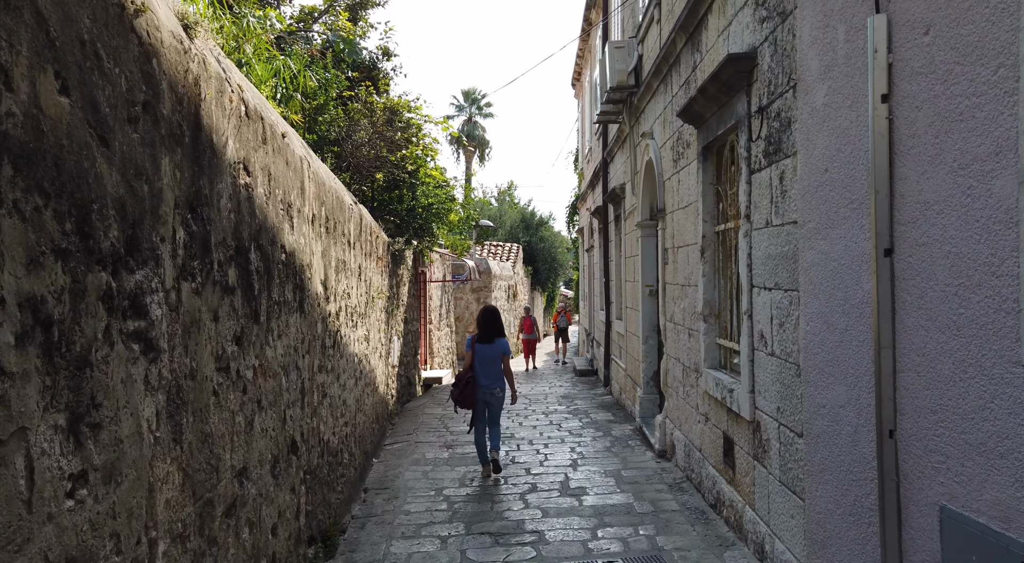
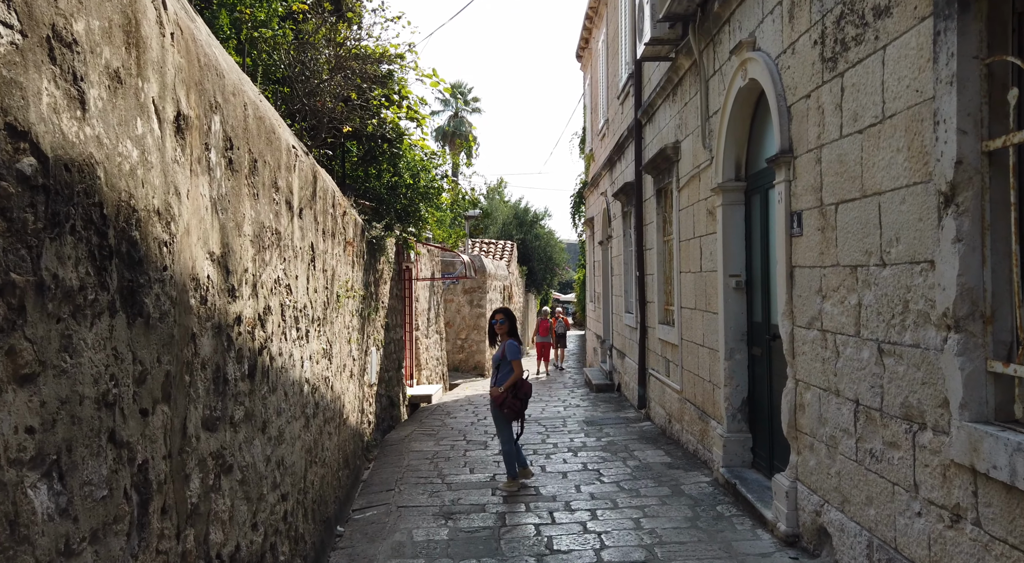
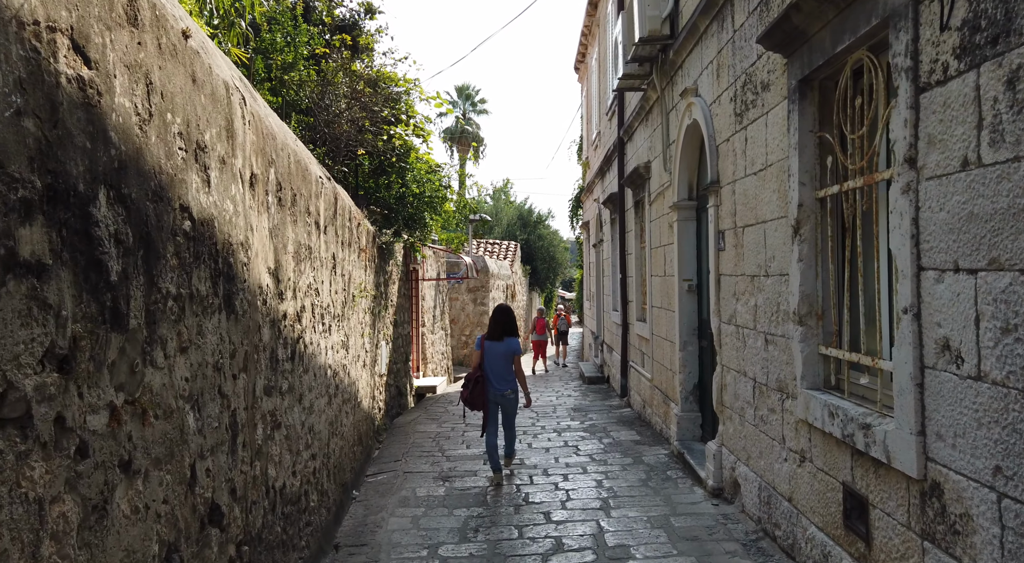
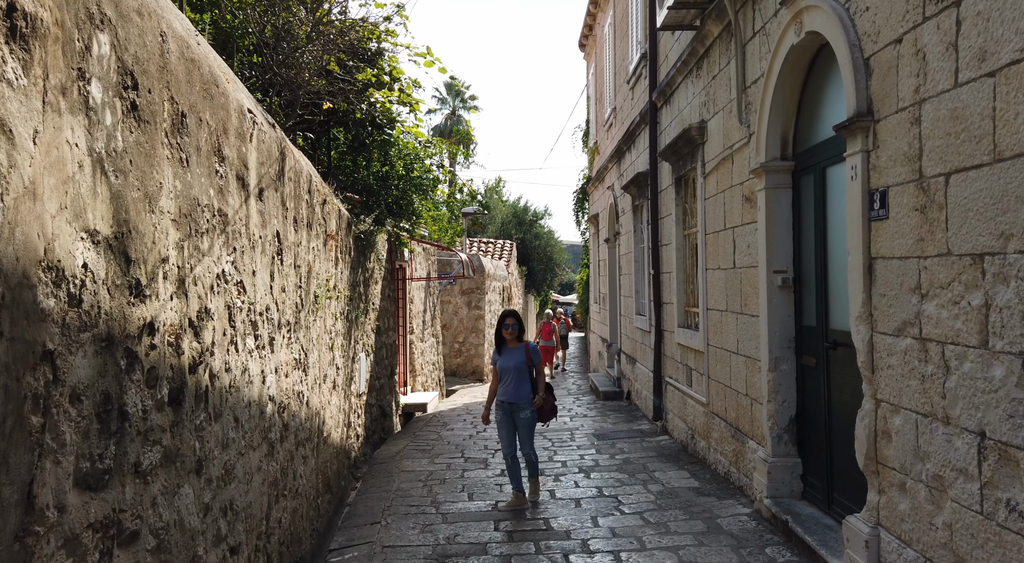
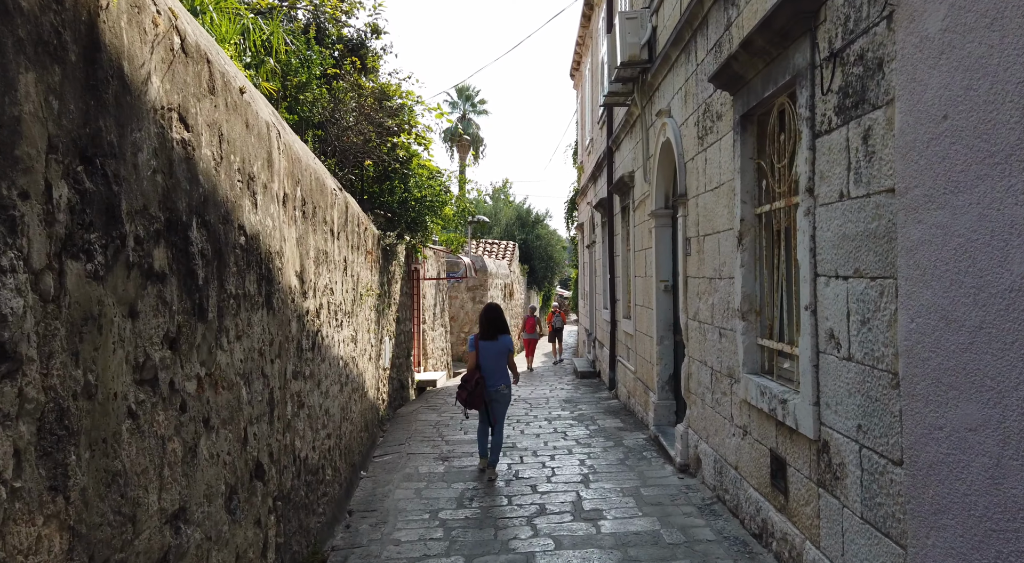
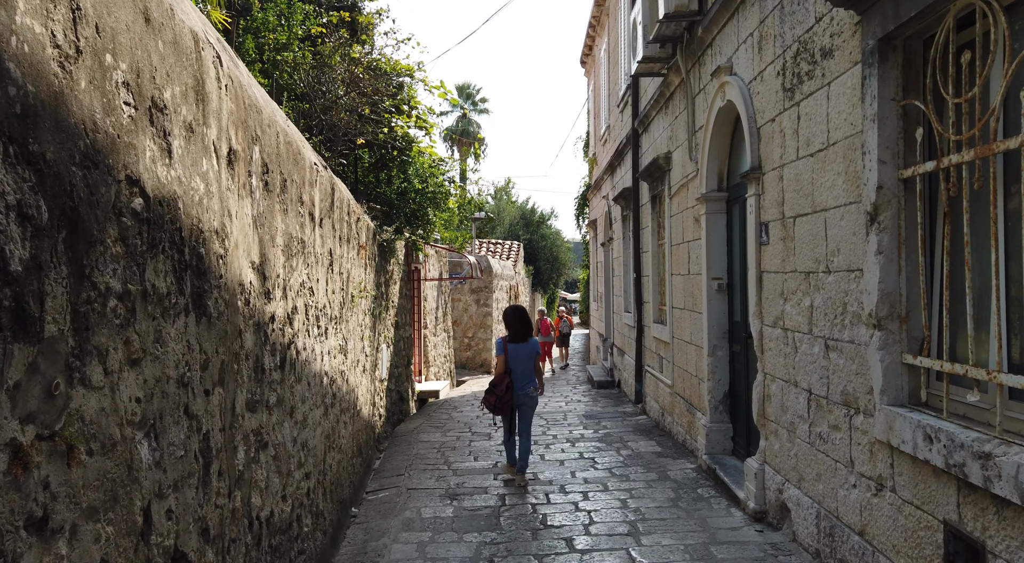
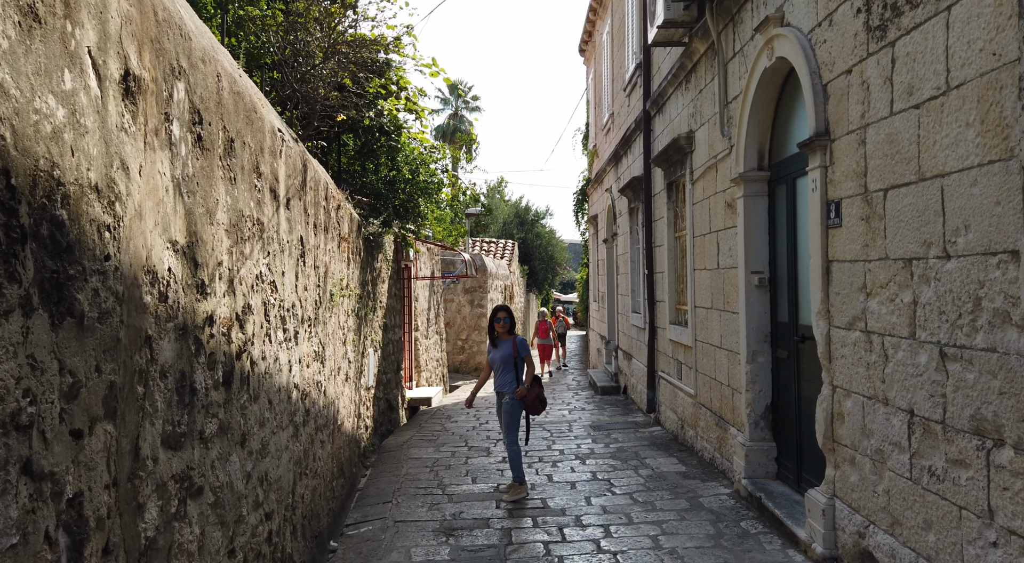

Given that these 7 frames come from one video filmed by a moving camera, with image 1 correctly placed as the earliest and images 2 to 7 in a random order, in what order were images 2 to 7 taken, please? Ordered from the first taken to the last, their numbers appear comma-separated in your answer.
5, 3, 6, 2, 7, 4
